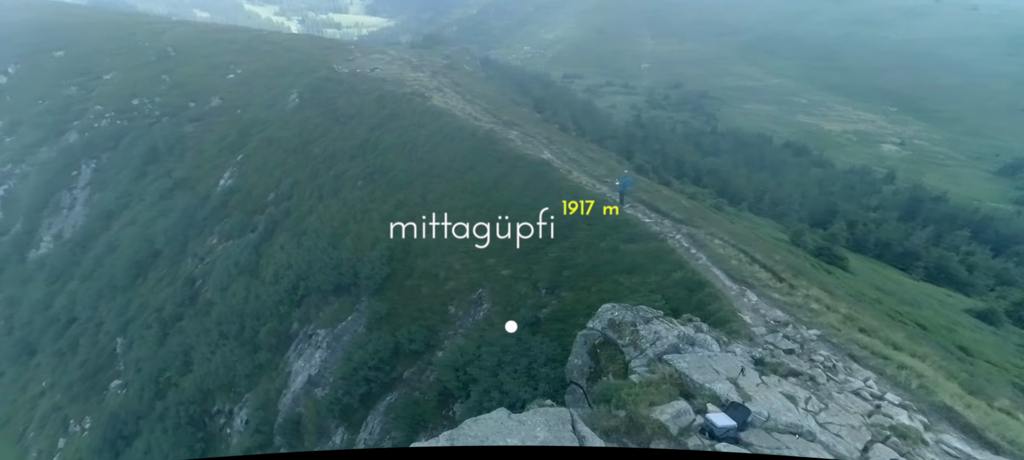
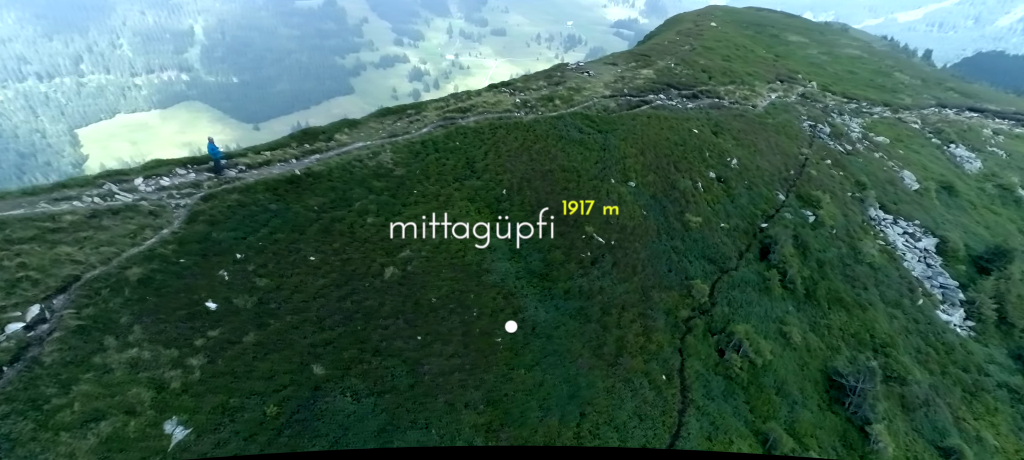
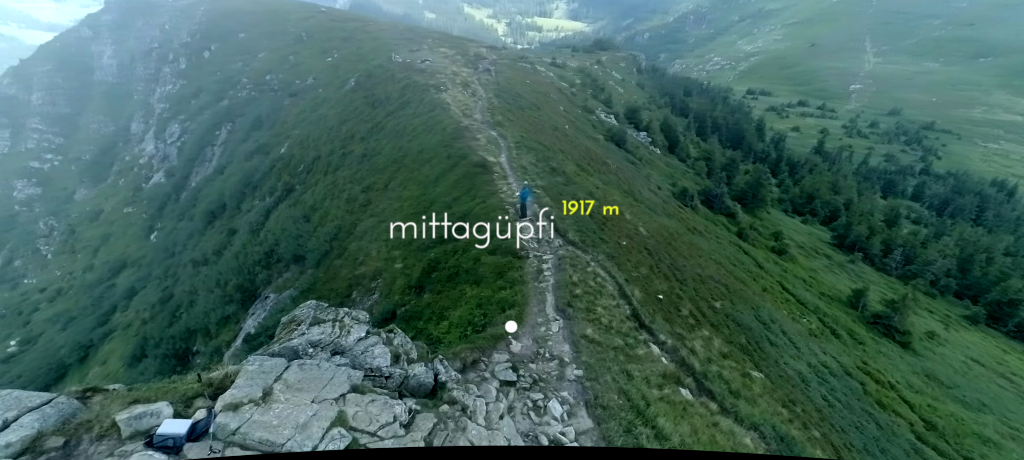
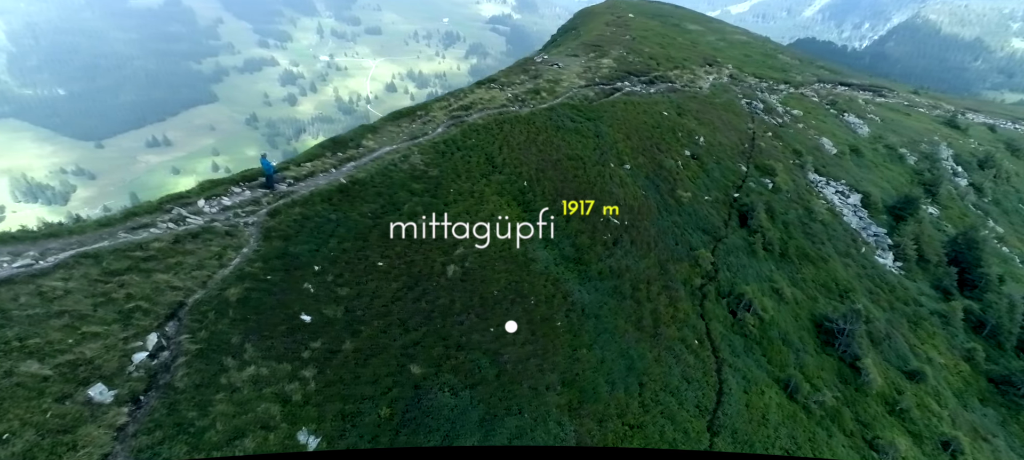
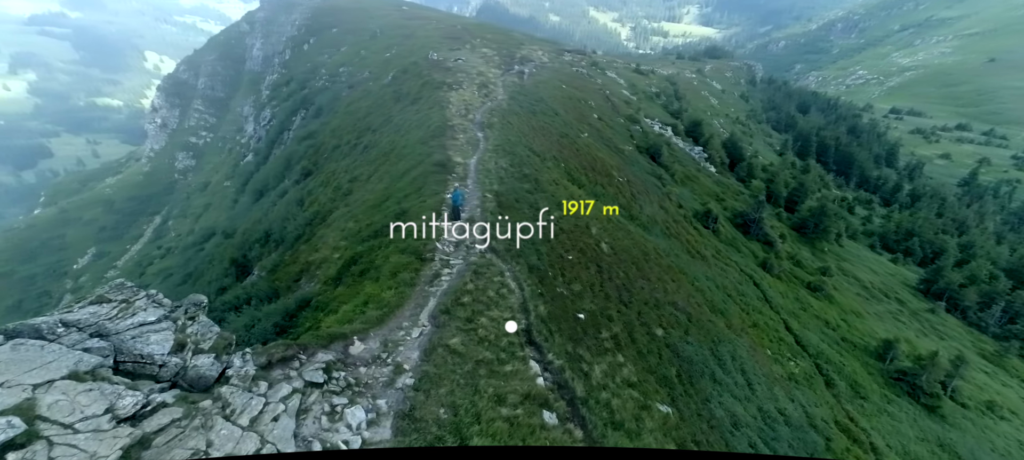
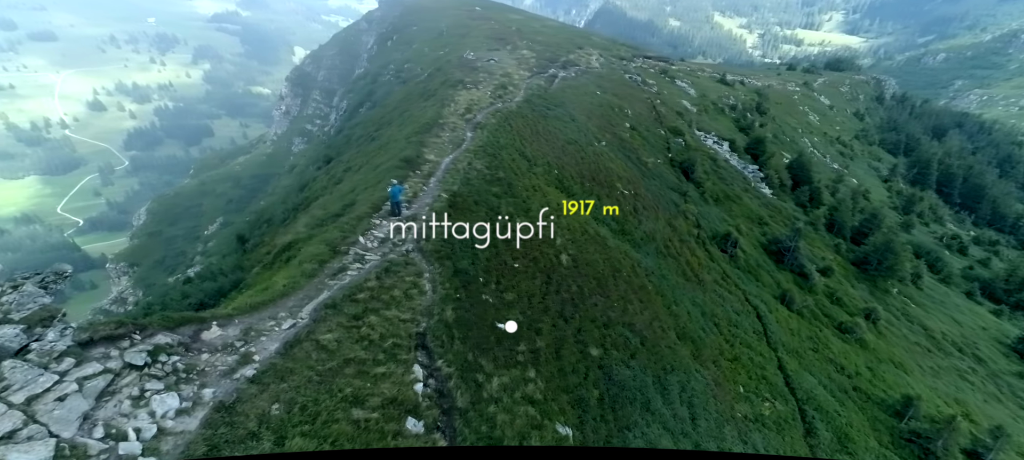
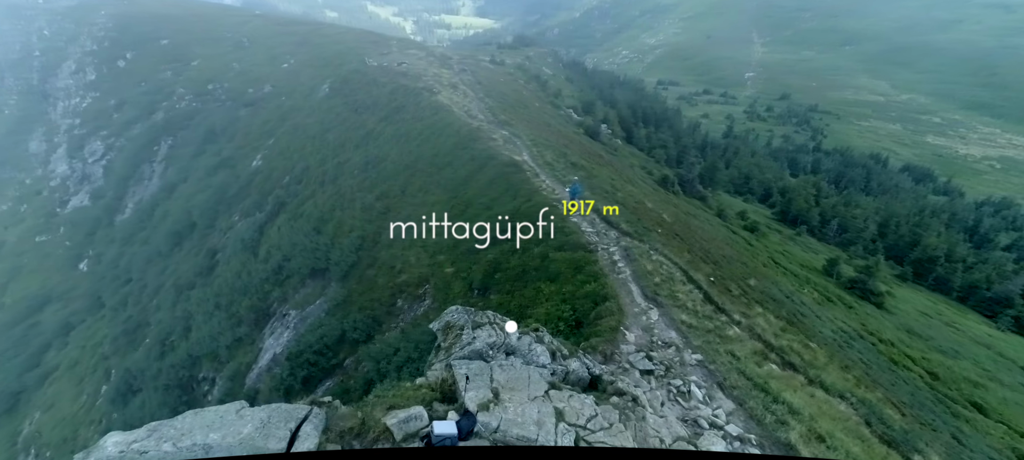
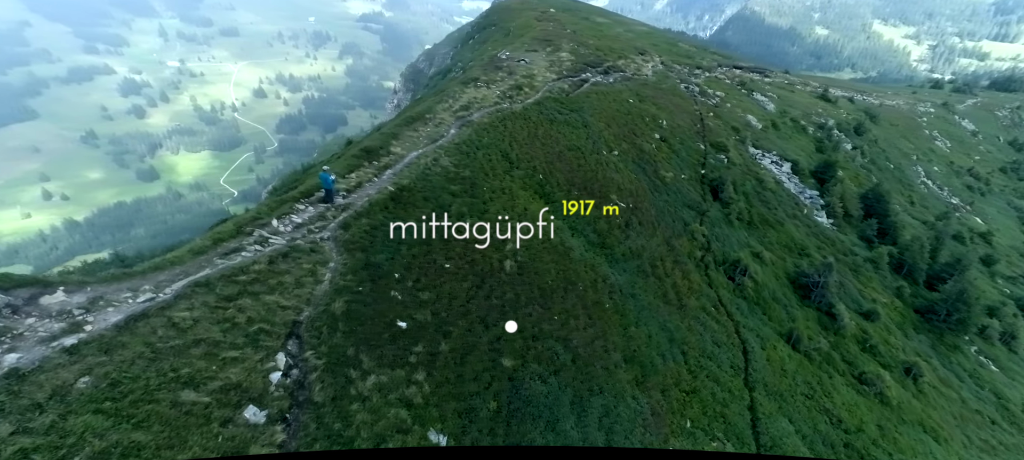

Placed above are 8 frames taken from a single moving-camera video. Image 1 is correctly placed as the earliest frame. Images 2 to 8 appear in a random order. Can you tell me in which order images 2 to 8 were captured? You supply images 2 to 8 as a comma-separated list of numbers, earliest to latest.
7, 3, 5, 6, 8, 4, 2
